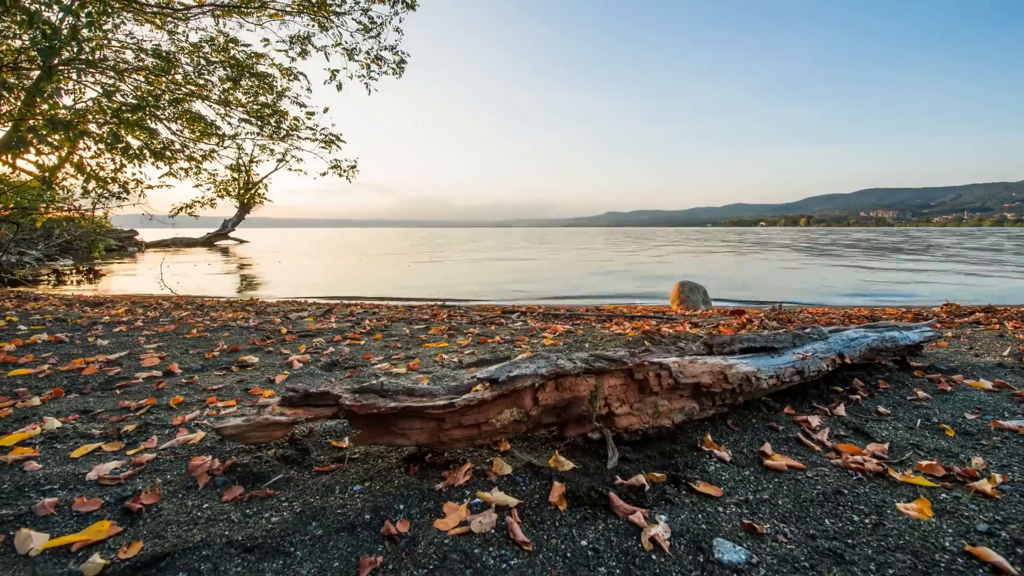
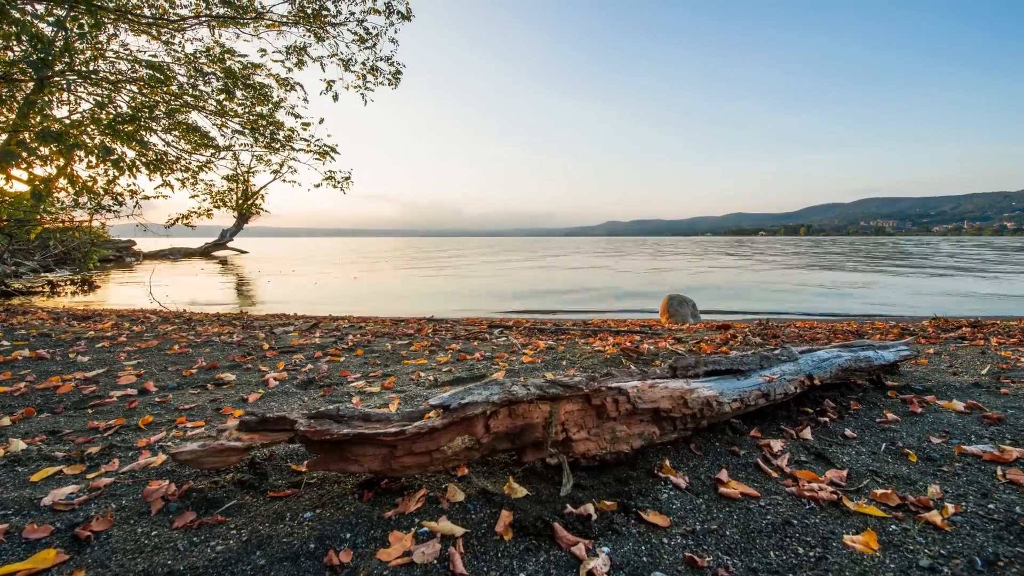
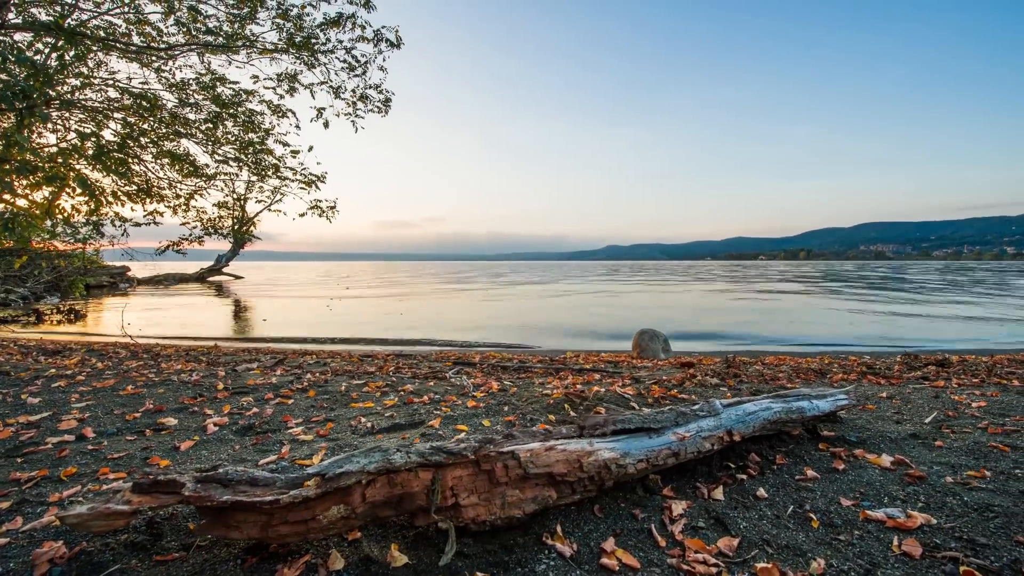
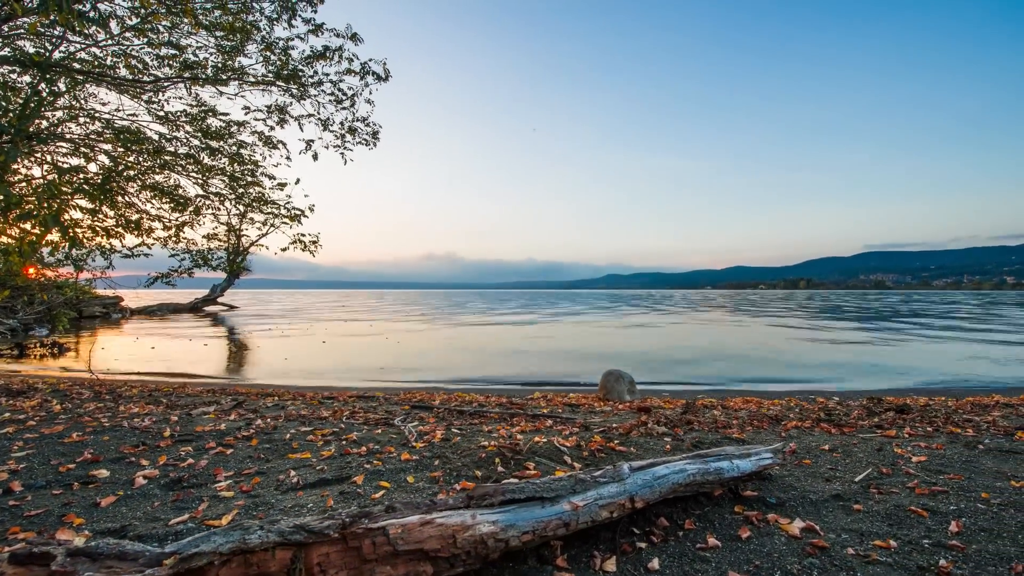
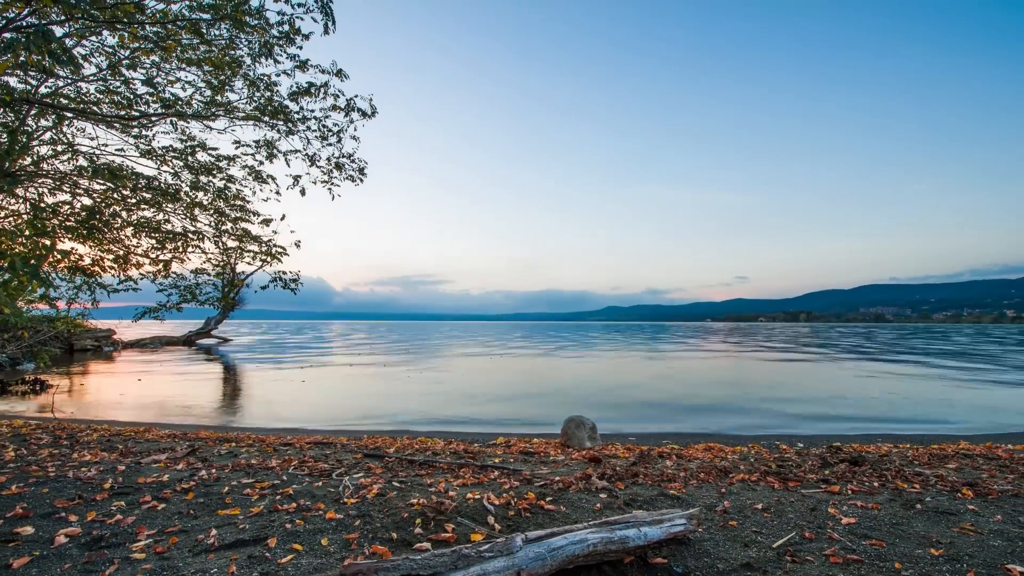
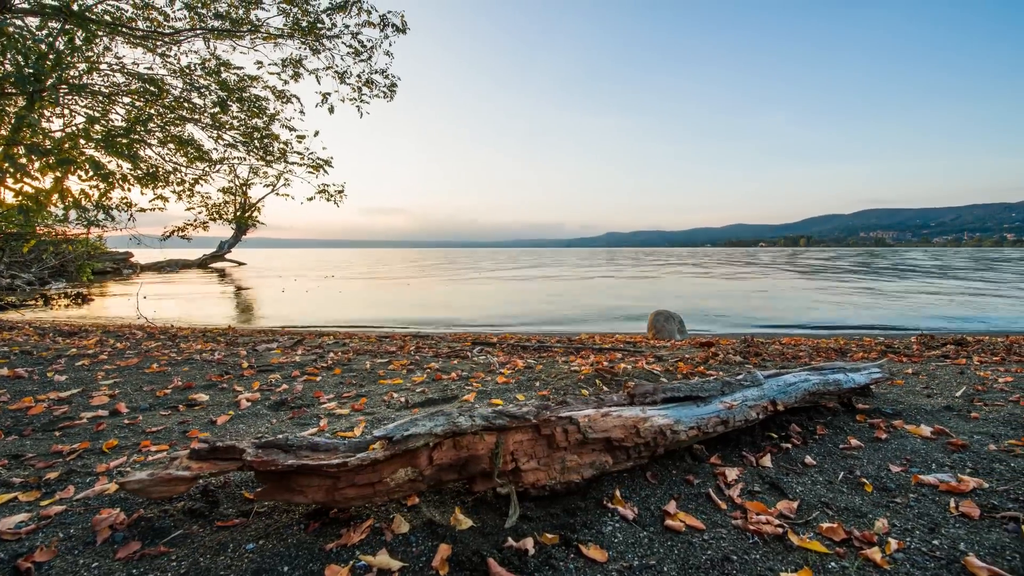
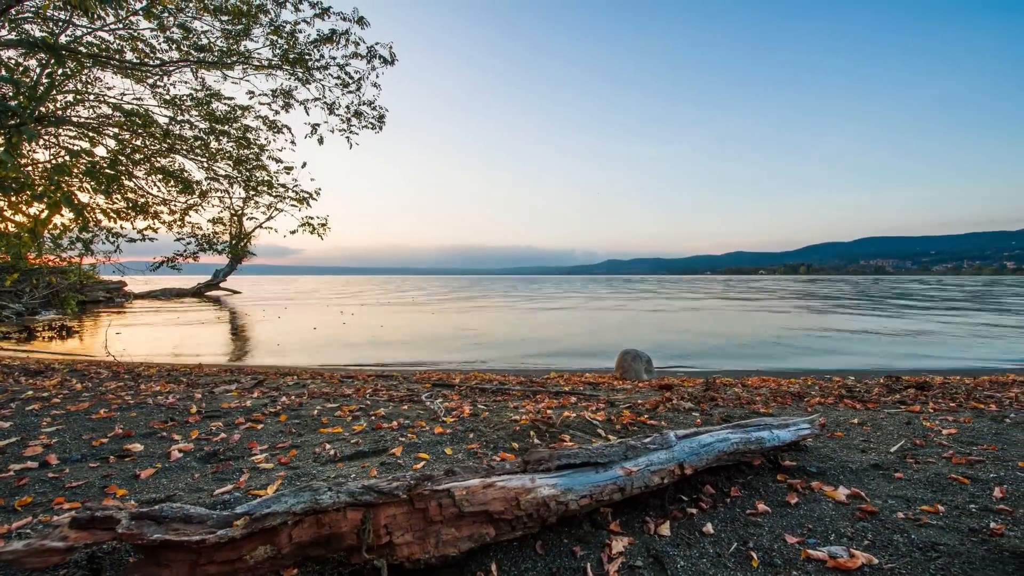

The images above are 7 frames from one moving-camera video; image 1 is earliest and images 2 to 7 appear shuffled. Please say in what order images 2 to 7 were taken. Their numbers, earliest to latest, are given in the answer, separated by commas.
2, 6, 3, 7, 4, 5
